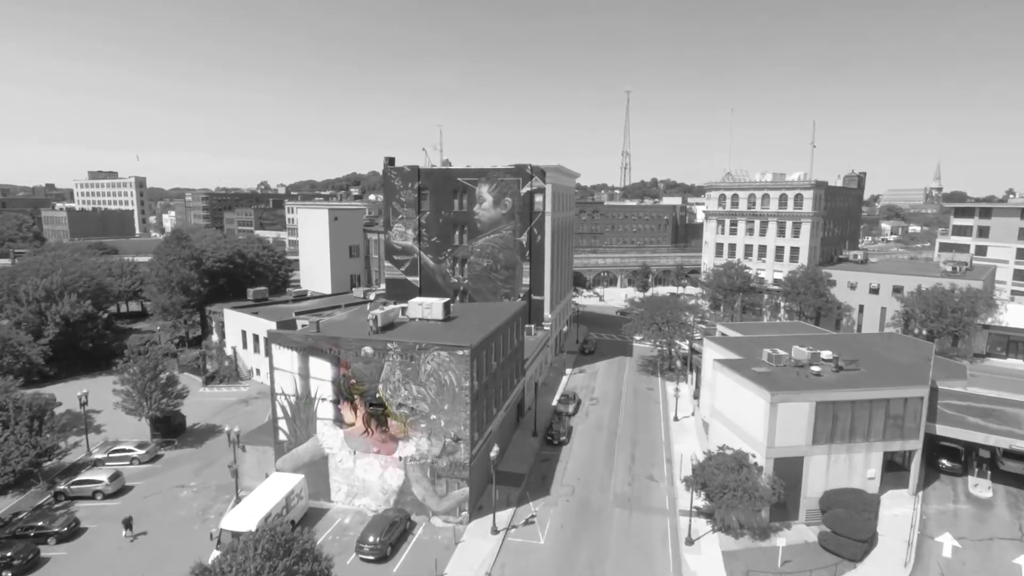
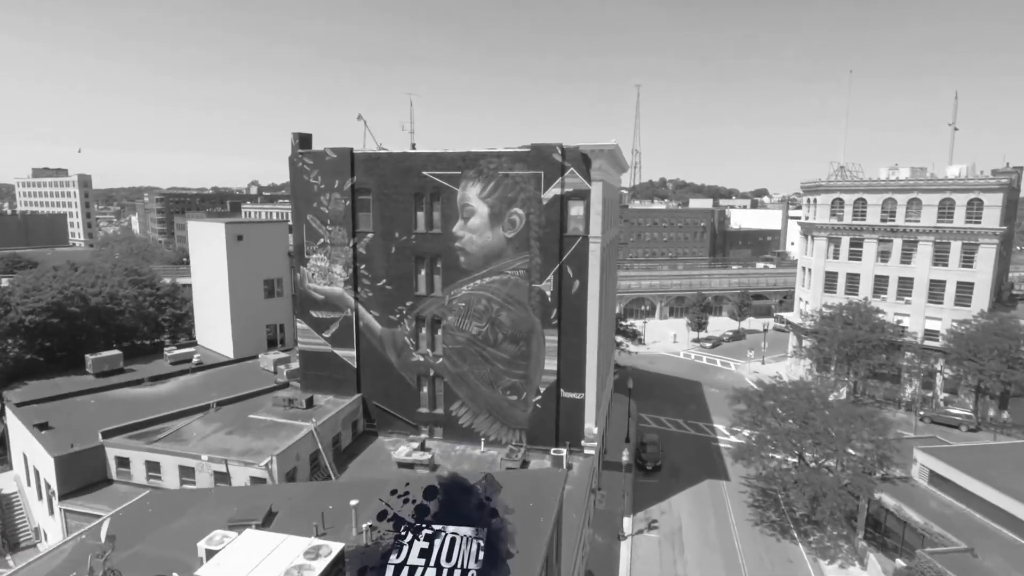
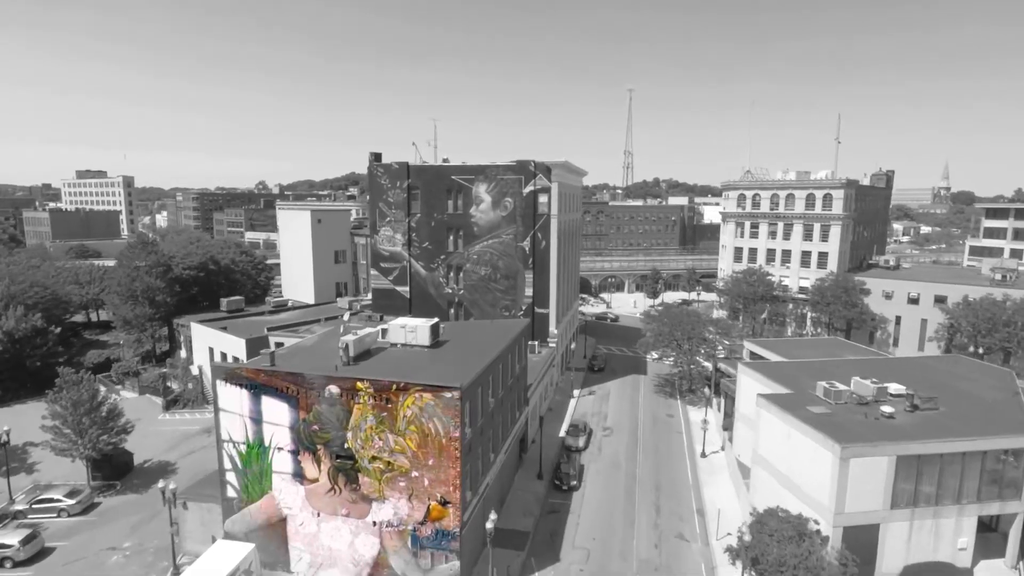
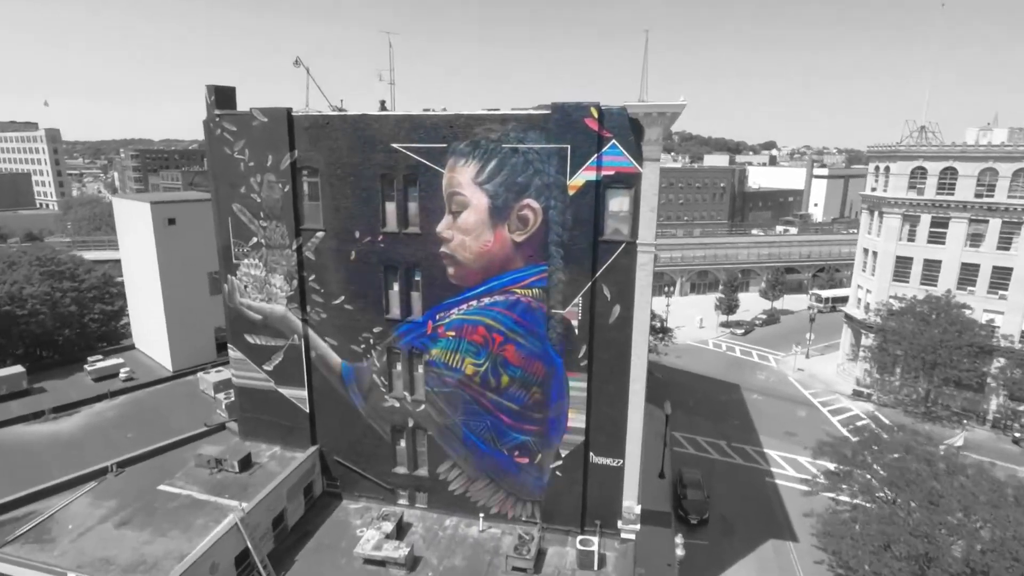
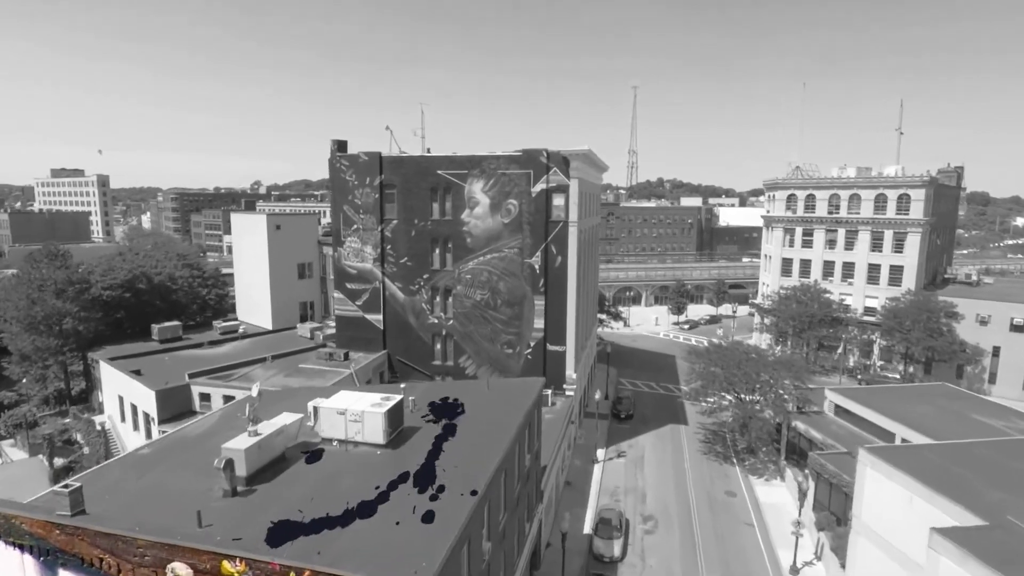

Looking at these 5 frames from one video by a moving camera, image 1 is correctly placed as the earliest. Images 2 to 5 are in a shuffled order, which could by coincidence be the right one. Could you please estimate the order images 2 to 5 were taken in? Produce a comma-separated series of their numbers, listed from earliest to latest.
3, 5, 2, 4
